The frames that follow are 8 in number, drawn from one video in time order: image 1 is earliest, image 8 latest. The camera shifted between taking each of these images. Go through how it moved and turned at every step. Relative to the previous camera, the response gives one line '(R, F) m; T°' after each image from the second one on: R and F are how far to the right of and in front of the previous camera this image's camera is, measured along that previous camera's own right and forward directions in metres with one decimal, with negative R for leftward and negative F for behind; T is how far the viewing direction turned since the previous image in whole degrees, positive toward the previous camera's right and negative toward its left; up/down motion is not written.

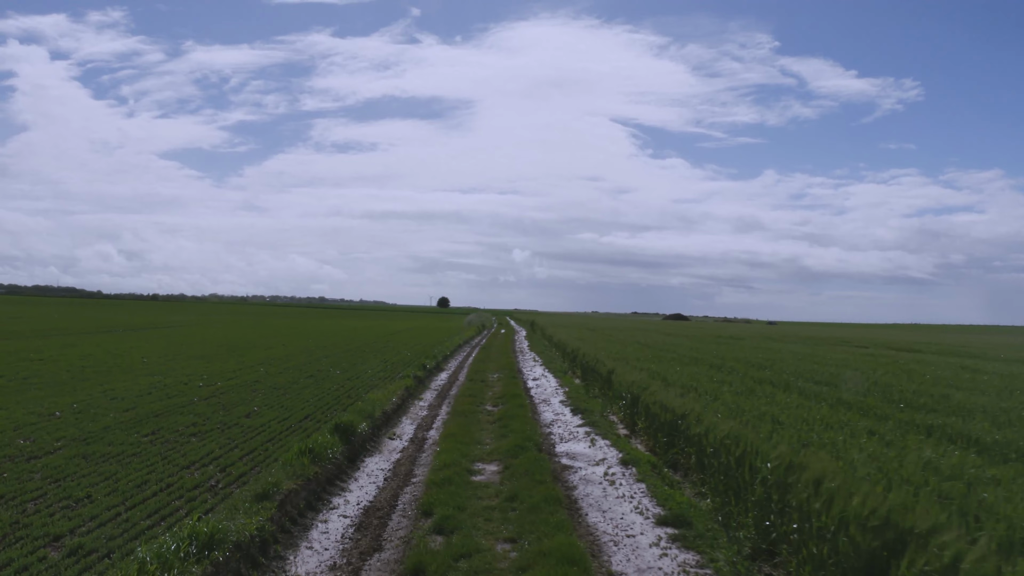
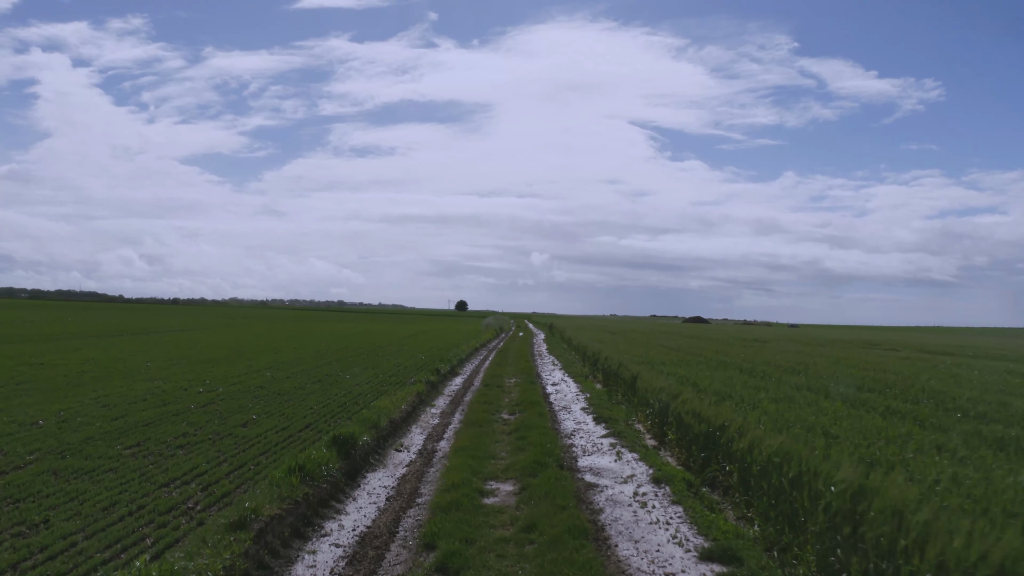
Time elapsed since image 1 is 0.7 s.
(0.0, +1.4) m; -2°
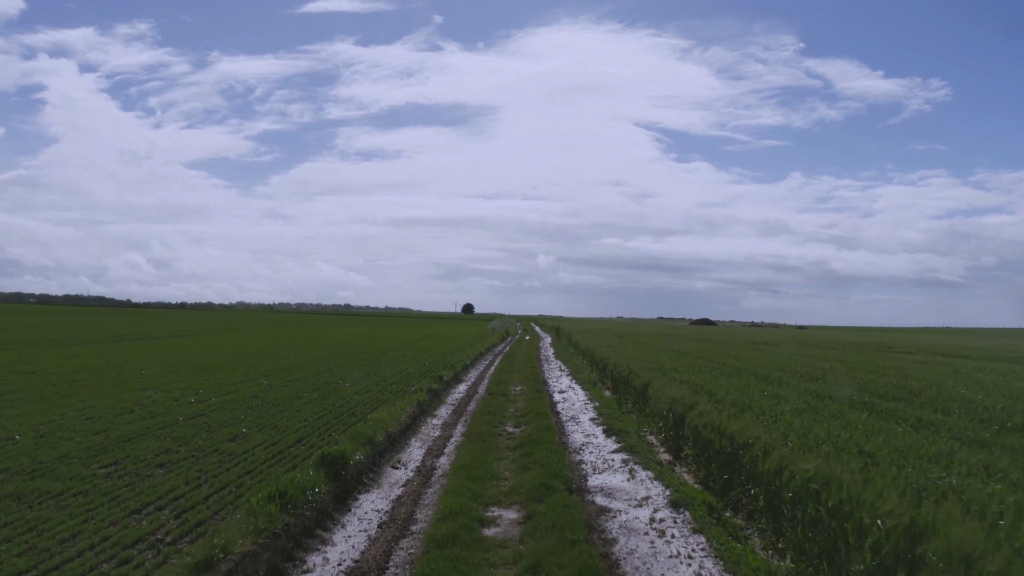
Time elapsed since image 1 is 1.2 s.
(0.0, +0.9) m; -1°
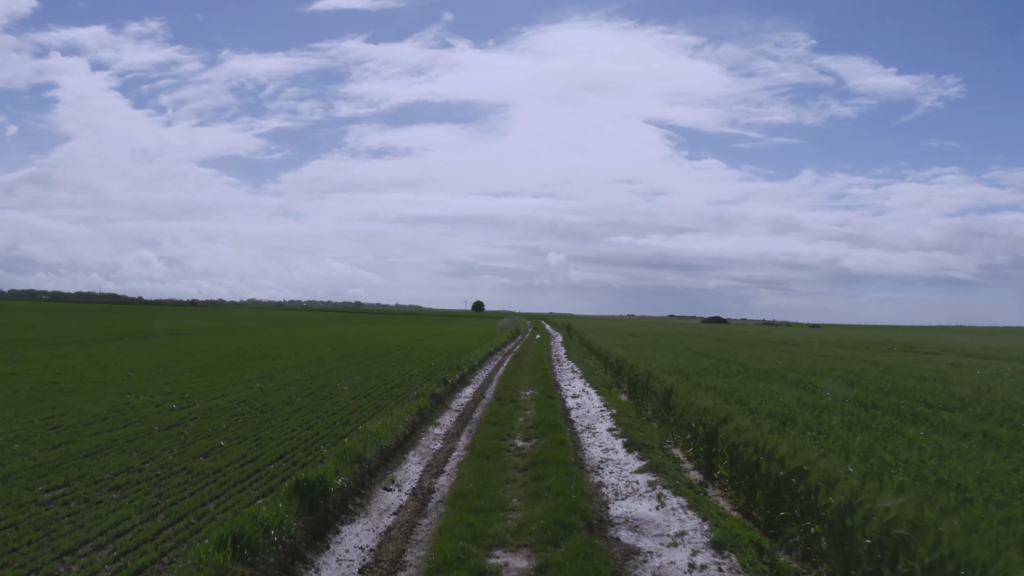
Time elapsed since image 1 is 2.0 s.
(0.0, +1.7) m; -1°
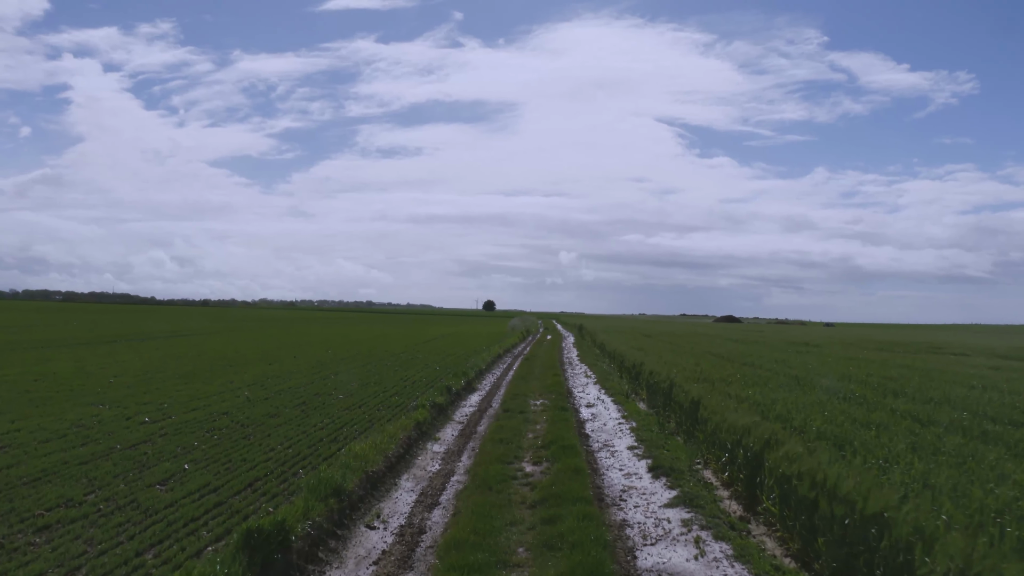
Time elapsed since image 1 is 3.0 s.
(+0.1, +1.8) m; -1°
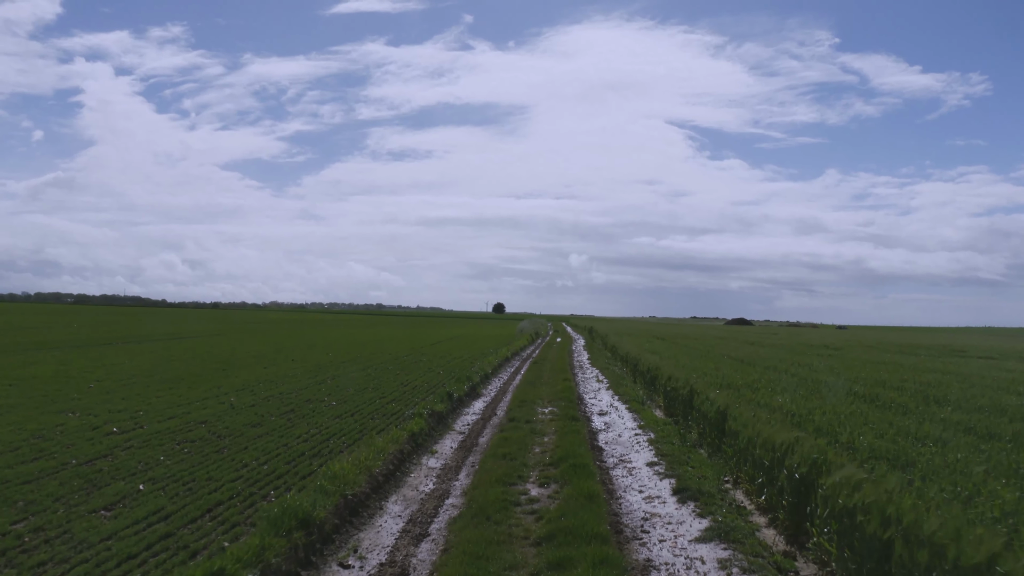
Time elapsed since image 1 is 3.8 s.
(+0.1, +1.6) m; -1°
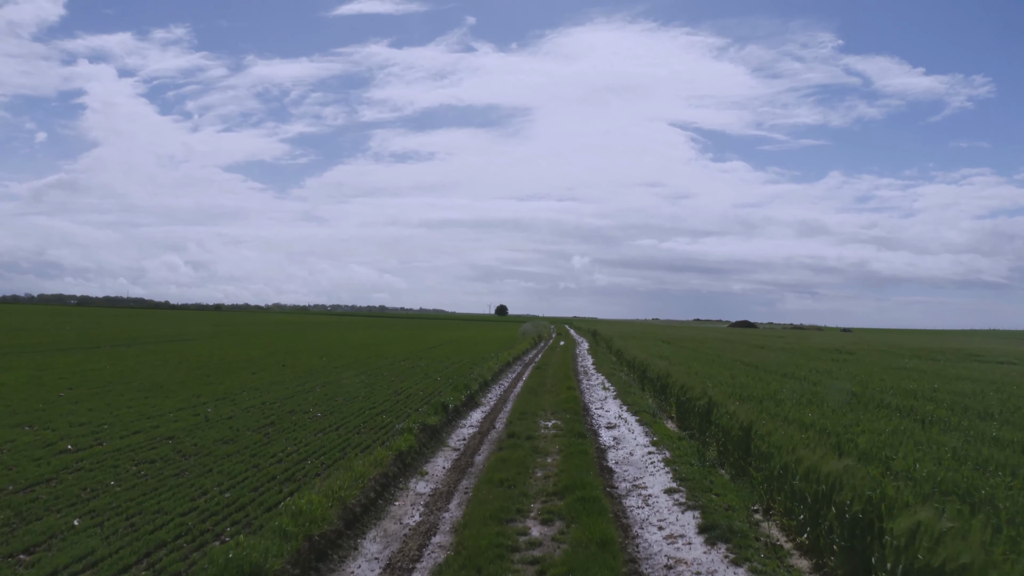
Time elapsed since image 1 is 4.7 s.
(+0.1, +1.5) m; 0°
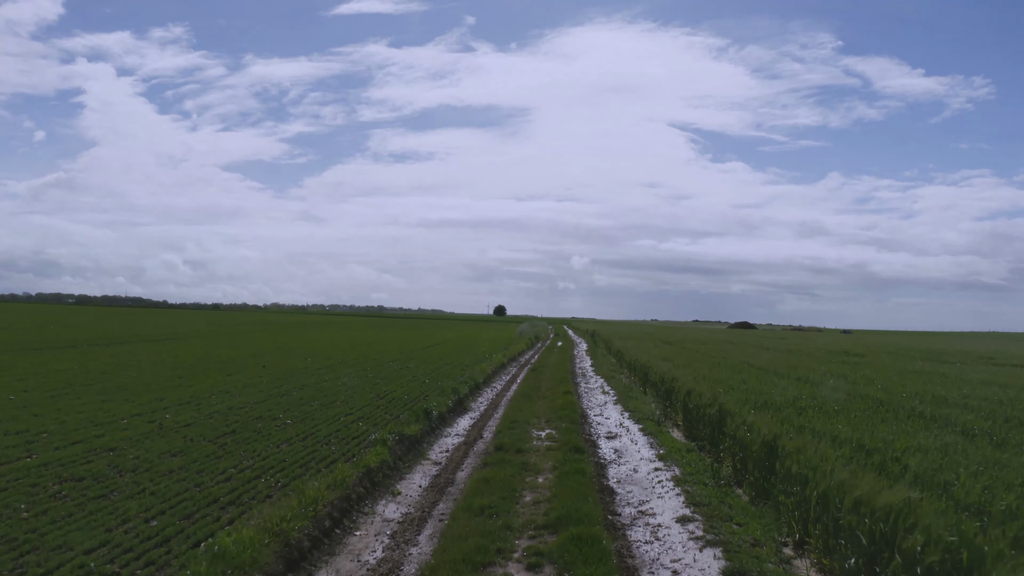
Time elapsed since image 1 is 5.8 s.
(+0.2, +1.7) m; 0°
